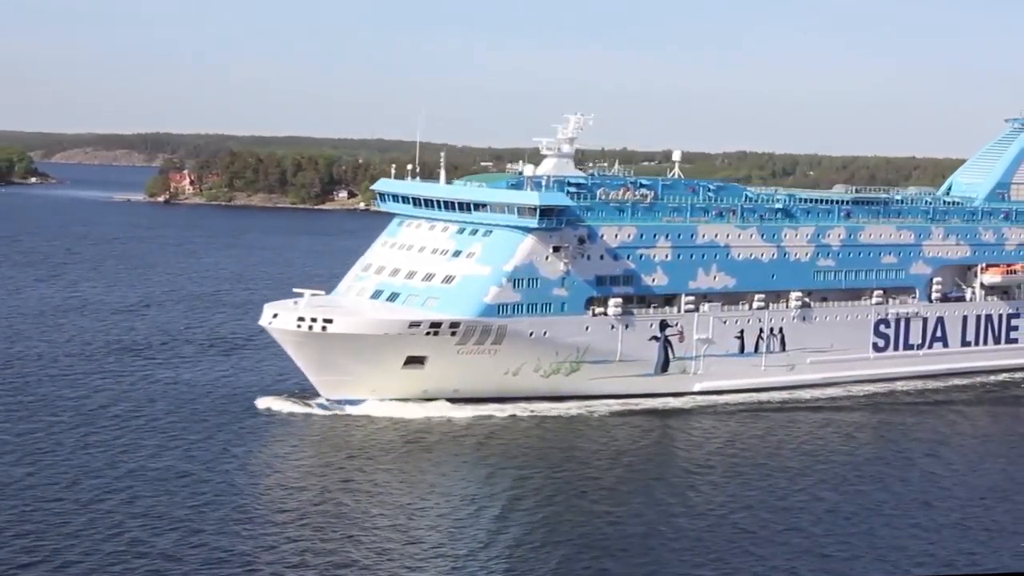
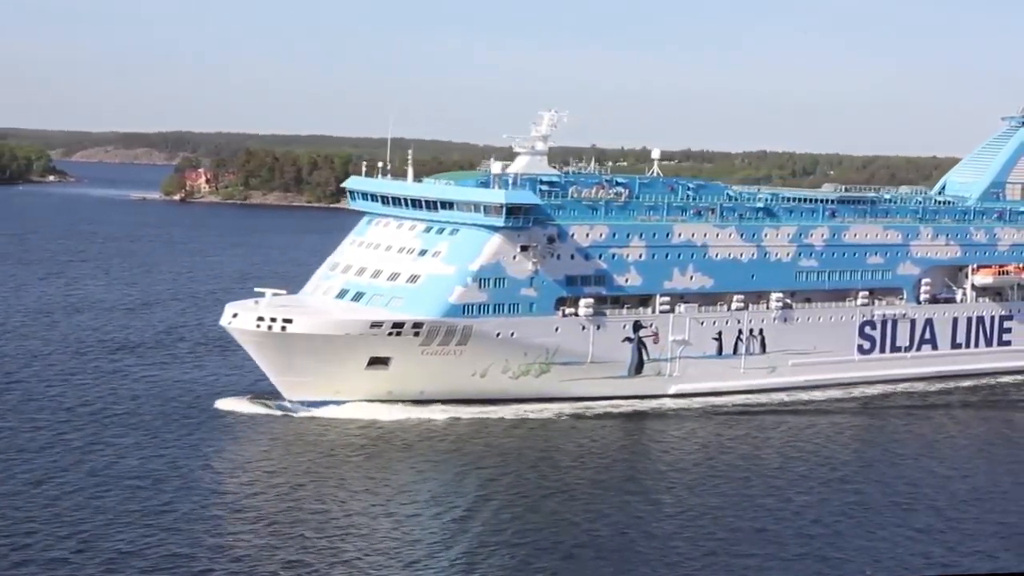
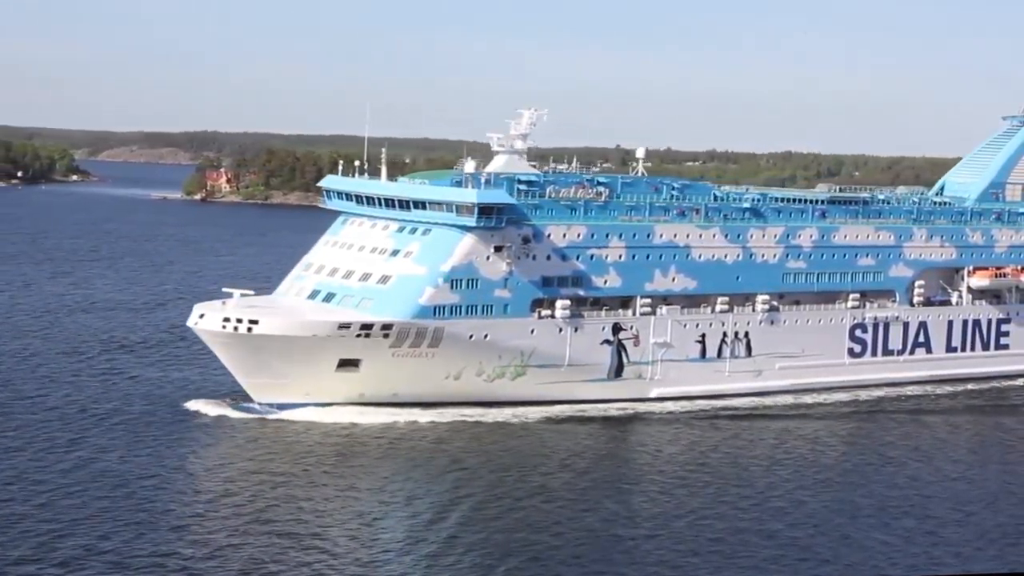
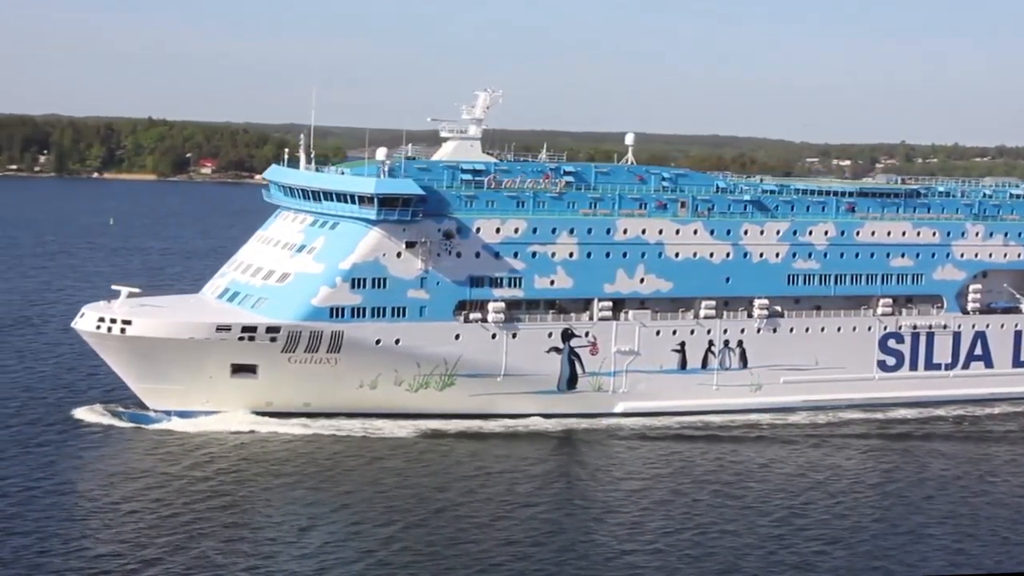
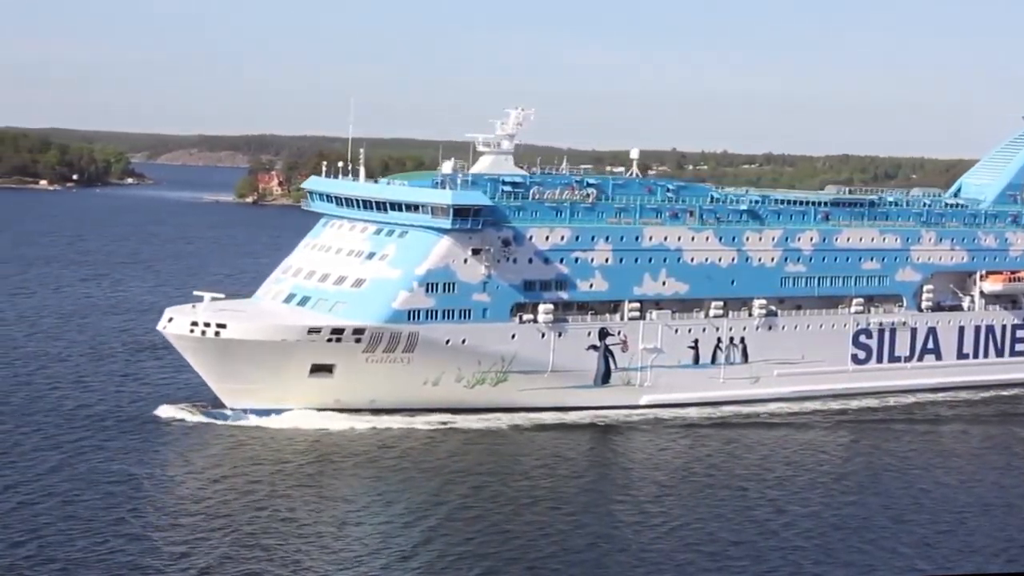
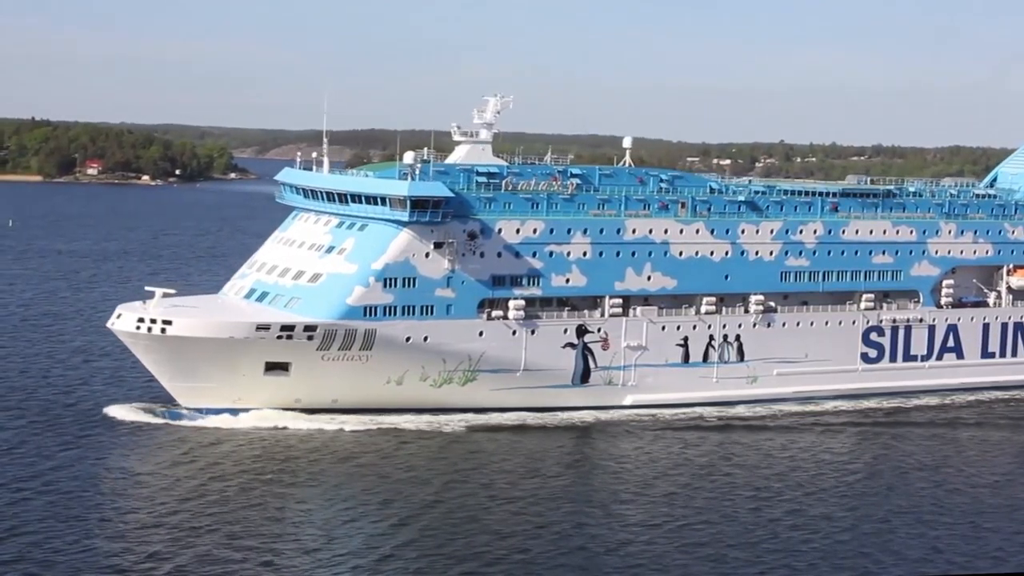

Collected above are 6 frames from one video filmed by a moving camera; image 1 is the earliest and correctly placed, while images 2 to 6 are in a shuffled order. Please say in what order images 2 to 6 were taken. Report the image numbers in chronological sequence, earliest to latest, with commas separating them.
2, 3, 5, 6, 4
